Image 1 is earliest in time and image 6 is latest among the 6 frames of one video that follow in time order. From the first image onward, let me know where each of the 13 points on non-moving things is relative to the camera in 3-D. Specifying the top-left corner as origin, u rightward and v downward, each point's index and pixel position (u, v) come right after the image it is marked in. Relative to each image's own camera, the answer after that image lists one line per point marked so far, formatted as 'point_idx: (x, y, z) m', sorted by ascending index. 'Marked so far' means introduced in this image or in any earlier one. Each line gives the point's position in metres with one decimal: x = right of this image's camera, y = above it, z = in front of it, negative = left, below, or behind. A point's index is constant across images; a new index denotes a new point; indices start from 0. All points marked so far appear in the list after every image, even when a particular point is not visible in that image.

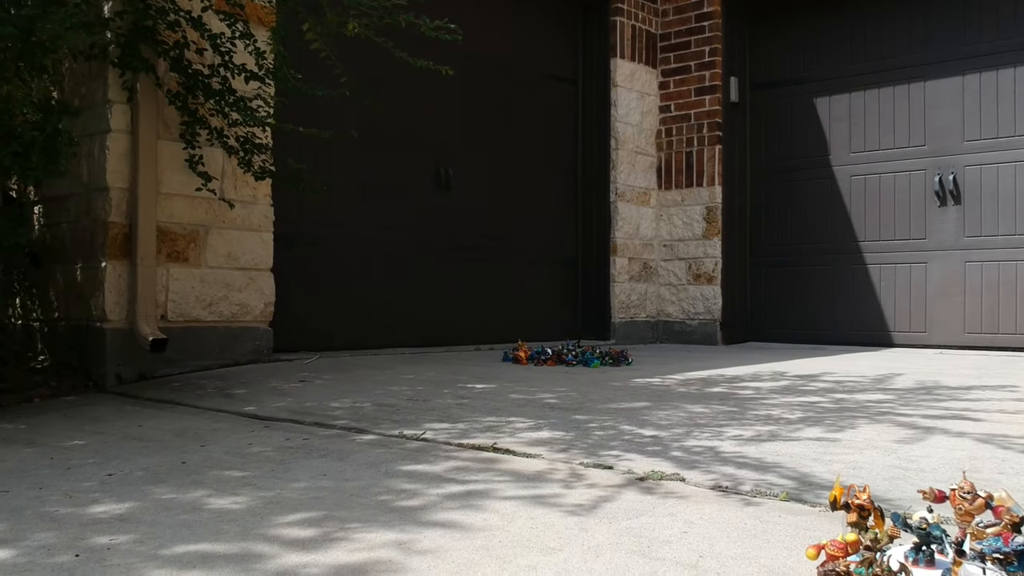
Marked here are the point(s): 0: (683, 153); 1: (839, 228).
0: (+1.1, +0.8, +8.9) m
1: (+1.9, +0.4, +8.5) m
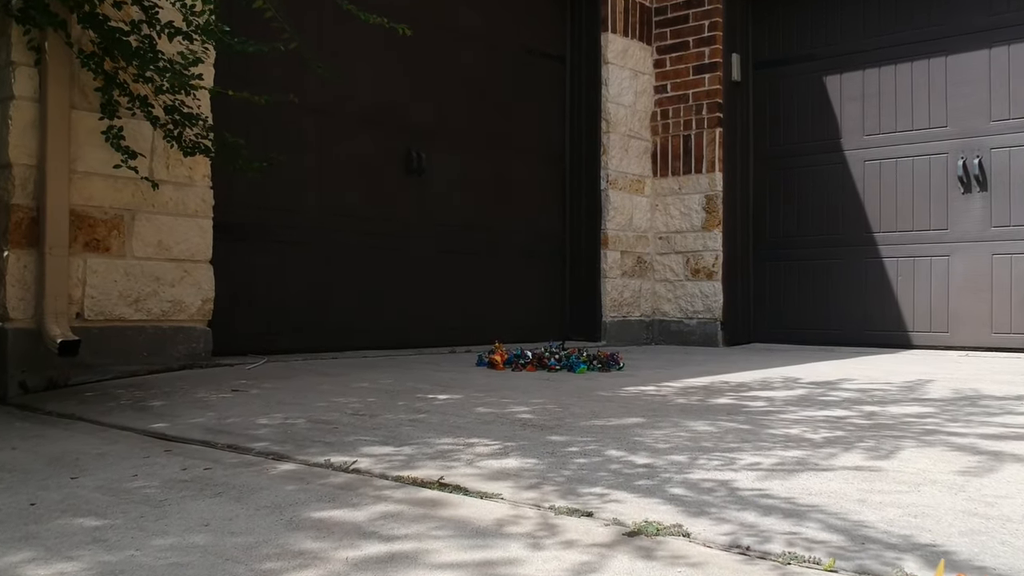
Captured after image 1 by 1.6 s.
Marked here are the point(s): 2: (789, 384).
0: (+1.0, +0.9, +8.2) m
1: (+1.8, +0.4, +7.7) m
2: (+0.9, -0.3, +4.8) m
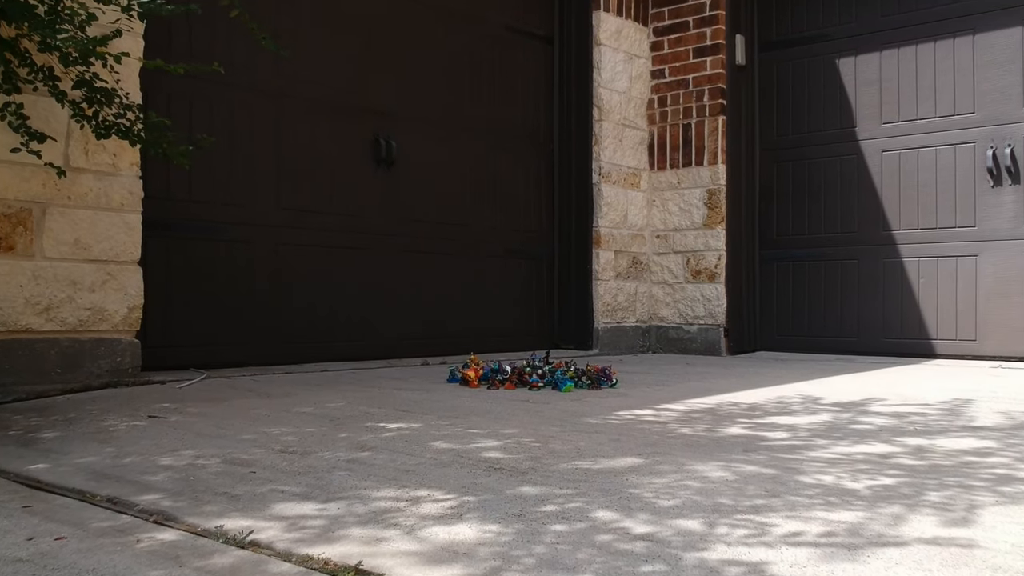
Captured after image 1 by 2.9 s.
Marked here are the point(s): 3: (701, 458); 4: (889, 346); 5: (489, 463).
0: (+0.9, +0.8, +7.5) m
1: (+1.7, +0.4, +7.0) m
2: (+0.8, -0.3, +4.1) m
3: (+0.4, -0.3, +2.8) m
4: (+1.8, -0.3, +6.9) m
5: (0.0, -0.3, +2.8) m
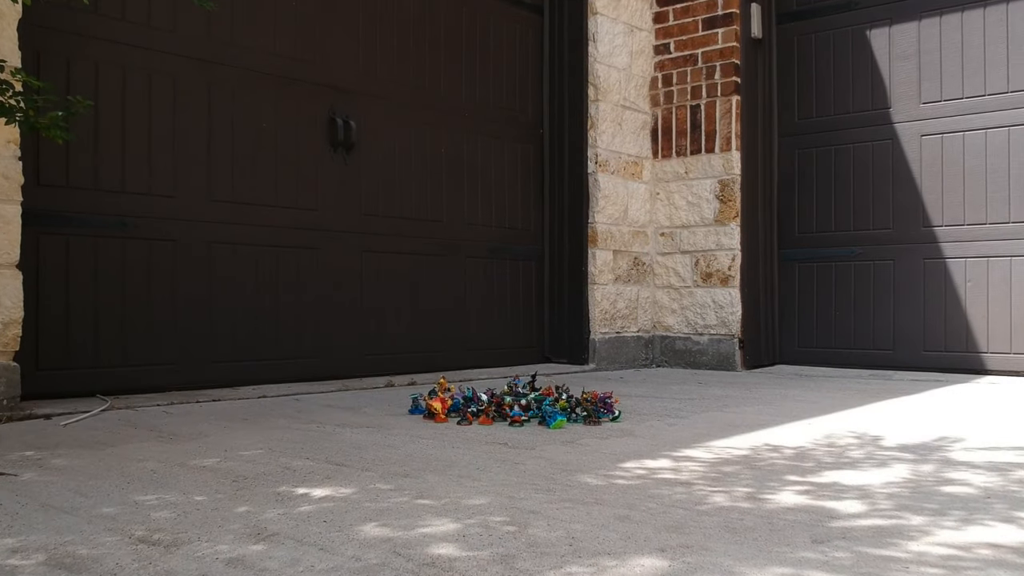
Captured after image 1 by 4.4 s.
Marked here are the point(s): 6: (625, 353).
0: (+0.8, +0.8, +6.6) m
1: (+1.6, +0.3, +6.1) m
2: (+0.8, -0.3, +3.1) m
3: (+0.3, -0.3, +1.9) m
4: (+1.7, -0.3, +6.0) m
5: (-0.1, -0.4, +1.9) m
6: (+0.5, -0.3, +6.5) m
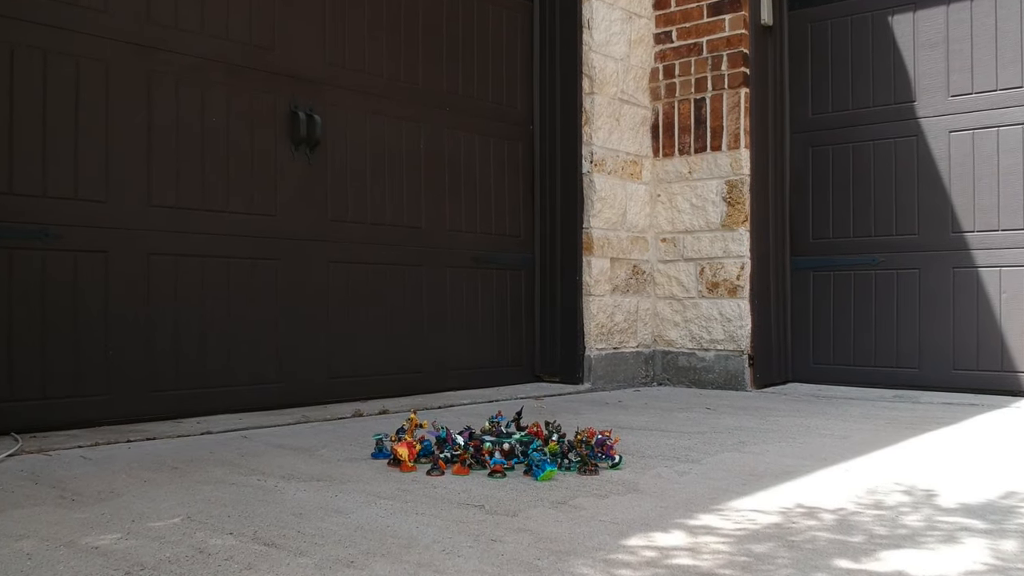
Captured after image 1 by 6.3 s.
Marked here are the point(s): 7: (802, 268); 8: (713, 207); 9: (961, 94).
0: (+0.7, +0.8, +6.0) m
1: (+1.6, +0.3, +5.5) m
2: (+0.7, -0.4, +2.6) m
3: (+0.3, -0.4, +1.3) m
4: (+1.7, -0.3, +5.4) m
5: (-0.1, -0.4, +1.3) m
6: (+0.5, -0.3, +5.9) m
7: (+1.2, +0.1, +6.1) m
8: (+0.8, +0.3, +5.9) m
9: (+1.7, +0.7, +5.5) m
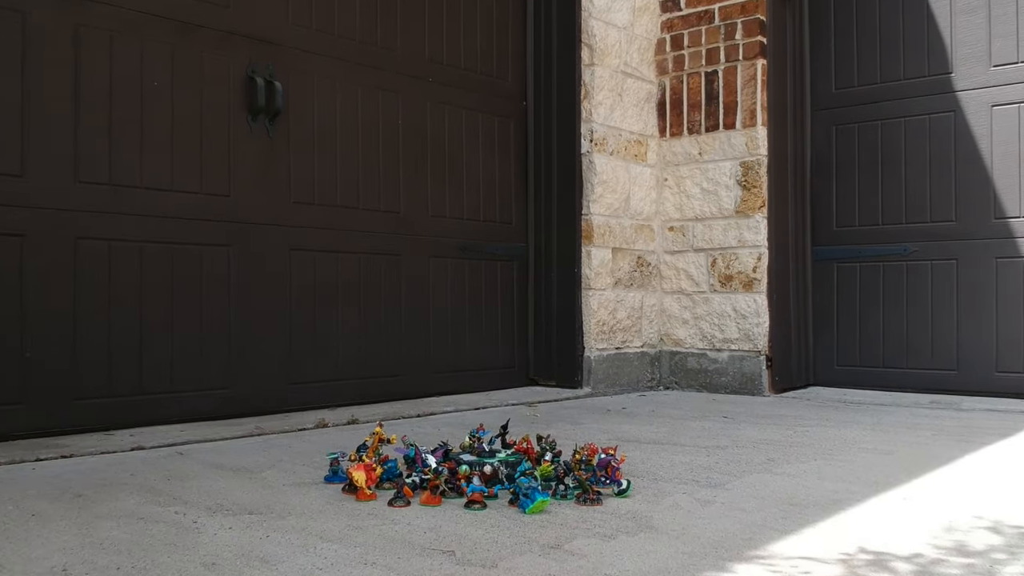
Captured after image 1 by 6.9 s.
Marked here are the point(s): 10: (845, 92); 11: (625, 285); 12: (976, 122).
0: (+0.7, +0.8, +5.4) m
1: (+1.6, +0.3, +5.0) m
2: (+0.7, -0.4, +2.0) m
3: (+0.2, -0.4, +0.7) m
4: (+1.6, -0.3, +4.8) m
5: (-0.2, -0.4, +0.7) m
6: (+0.4, -0.3, +5.3) m
7: (+1.2, +0.1, +5.5) m
8: (+0.8, +0.4, +5.3) m
9: (+1.7, +0.8, +4.9) m
10: (+1.2, +0.7, +5.4) m
11: (+0.4, 0.0, +5.3) m
12: (+1.6, +0.6, +5.0) m
